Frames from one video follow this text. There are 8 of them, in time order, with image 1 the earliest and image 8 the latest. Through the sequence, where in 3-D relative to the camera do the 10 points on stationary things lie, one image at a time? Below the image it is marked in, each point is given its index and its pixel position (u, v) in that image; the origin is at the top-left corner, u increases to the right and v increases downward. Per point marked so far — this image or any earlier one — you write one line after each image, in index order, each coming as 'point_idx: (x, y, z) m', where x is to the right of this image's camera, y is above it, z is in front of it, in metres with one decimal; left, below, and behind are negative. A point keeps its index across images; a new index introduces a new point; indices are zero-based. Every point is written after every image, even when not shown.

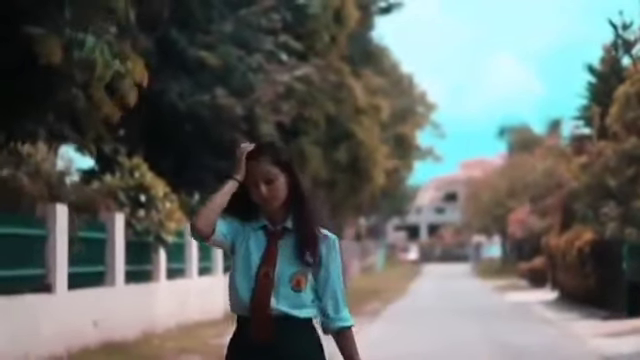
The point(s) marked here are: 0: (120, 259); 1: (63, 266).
0: (-2.7, -1.1, +18.9) m
1: (-2.9, -1.0, +15.9) m
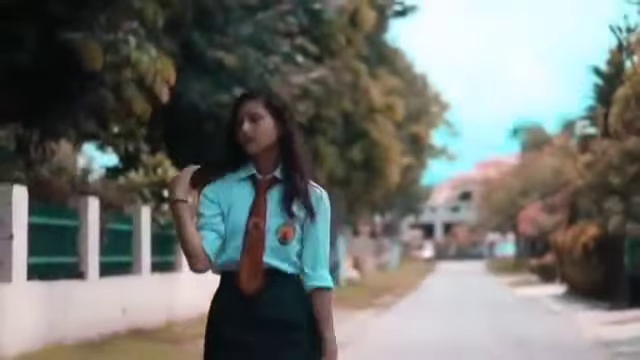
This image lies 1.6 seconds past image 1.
0: (-2.5, -1.0, +20.1) m
1: (-2.7, -0.9, +17.1) m
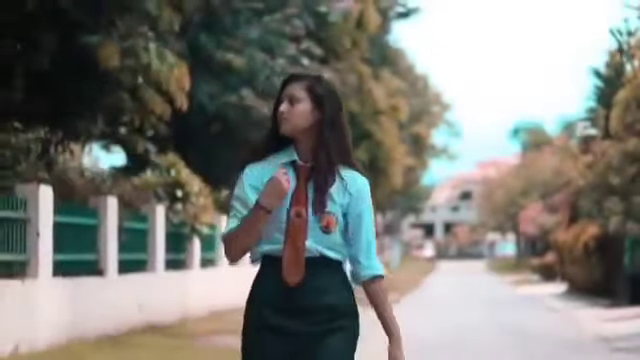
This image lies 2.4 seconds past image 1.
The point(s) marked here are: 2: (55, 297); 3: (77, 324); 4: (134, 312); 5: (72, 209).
0: (-2.3, -1.0, +20.7) m
1: (-2.6, -0.9, +17.7) m
2: (-2.8, -1.2, +14.9) m
3: (-2.7, -1.6, +15.8) m
4: (-2.5, -1.7, +18.6) m
5: (-2.8, -0.3, +16.1) m
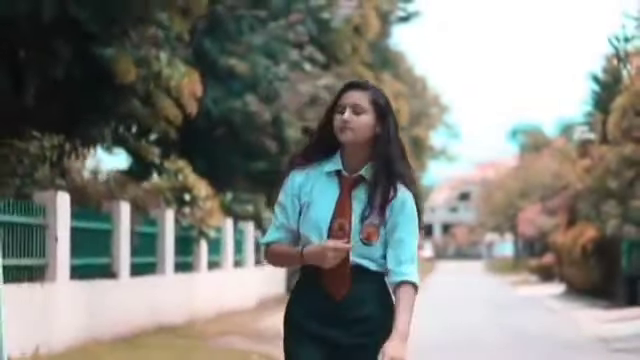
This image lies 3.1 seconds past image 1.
0: (-2.3, -1.1, +21.2) m
1: (-2.5, -1.0, +18.2) m
2: (-2.7, -1.3, +15.4) m
3: (-2.6, -1.7, +16.3) m
4: (-2.4, -1.8, +19.2) m
5: (-2.8, -0.4, +16.7) m
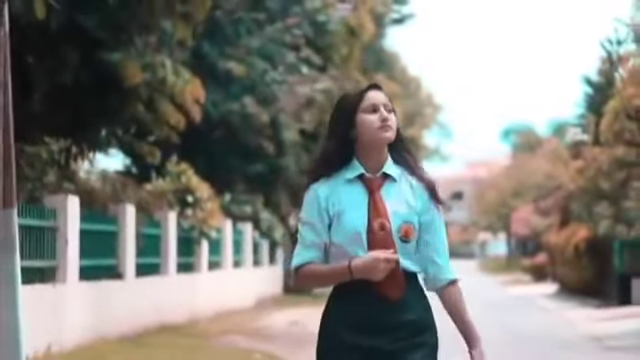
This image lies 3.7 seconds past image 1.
0: (-2.3, -1.1, +21.7) m
1: (-2.5, -1.0, +18.7) m
2: (-2.7, -1.3, +15.9) m
3: (-2.6, -1.7, +16.8) m
4: (-2.4, -1.8, +19.7) m
5: (-2.8, -0.5, +17.1) m
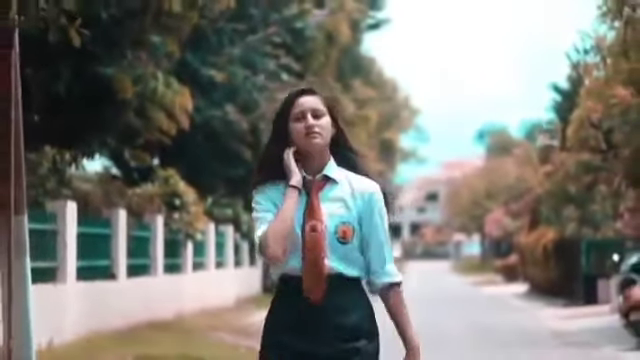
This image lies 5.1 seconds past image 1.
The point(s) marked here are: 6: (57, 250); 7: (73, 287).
0: (-2.6, -1.2, +22.9) m
1: (-2.8, -1.1, +19.8) m
2: (-2.9, -1.4, +17.0) m
3: (-2.9, -1.8, +18.0) m
4: (-2.7, -1.9, +20.8) m
5: (-3.0, -0.5, +18.3) m
6: (-3.1, -0.8, +16.5) m
7: (-3.0, -1.3, +16.8) m
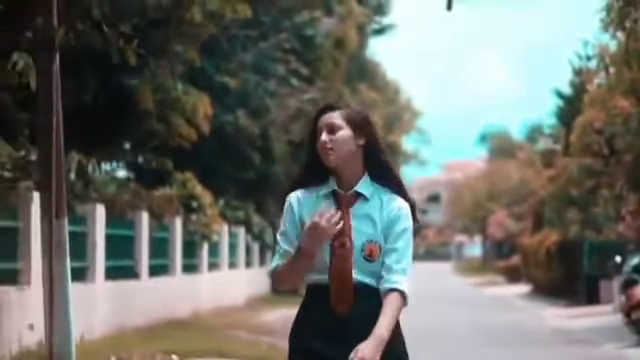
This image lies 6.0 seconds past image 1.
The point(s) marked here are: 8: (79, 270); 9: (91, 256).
0: (-2.4, -1.3, +23.7) m
1: (-2.6, -1.2, +20.7) m
2: (-2.7, -1.5, +17.9) m
3: (-2.6, -1.9, +18.8) m
4: (-2.5, -2.0, +21.7) m
5: (-2.8, -0.6, +19.1) m
6: (-2.9, -0.9, +17.4) m
7: (-2.7, -1.3, +17.7) m
8: (-2.9, -1.1, +17.1) m
9: (-2.8, -0.9, +17.4) m
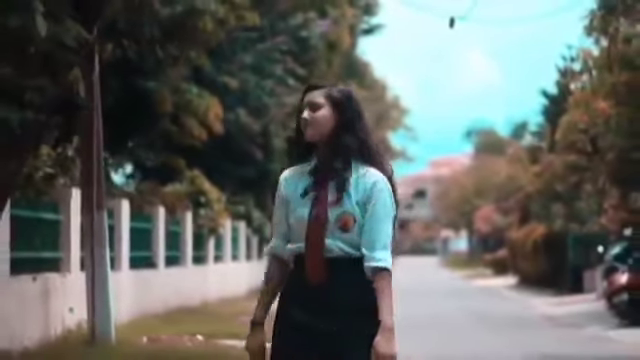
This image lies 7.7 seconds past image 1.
0: (-2.4, -1.2, +25.3) m
1: (-2.5, -1.1, +22.2) m
2: (-2.6, -1.4, +19.4) m
3: (-2.6, -1.8, +20.4) m
4: (-2.4, -1.9, +23.2) m
5: (-2.7, -0.5, +20.7) m
6: (-2.8, -0.8, +18.9) m
7: (-2.6, -1.3, +19.2) m
8: (-2.8, -1.1, +18.6) m
9: (-2.7, -0.9, +19.0) m
